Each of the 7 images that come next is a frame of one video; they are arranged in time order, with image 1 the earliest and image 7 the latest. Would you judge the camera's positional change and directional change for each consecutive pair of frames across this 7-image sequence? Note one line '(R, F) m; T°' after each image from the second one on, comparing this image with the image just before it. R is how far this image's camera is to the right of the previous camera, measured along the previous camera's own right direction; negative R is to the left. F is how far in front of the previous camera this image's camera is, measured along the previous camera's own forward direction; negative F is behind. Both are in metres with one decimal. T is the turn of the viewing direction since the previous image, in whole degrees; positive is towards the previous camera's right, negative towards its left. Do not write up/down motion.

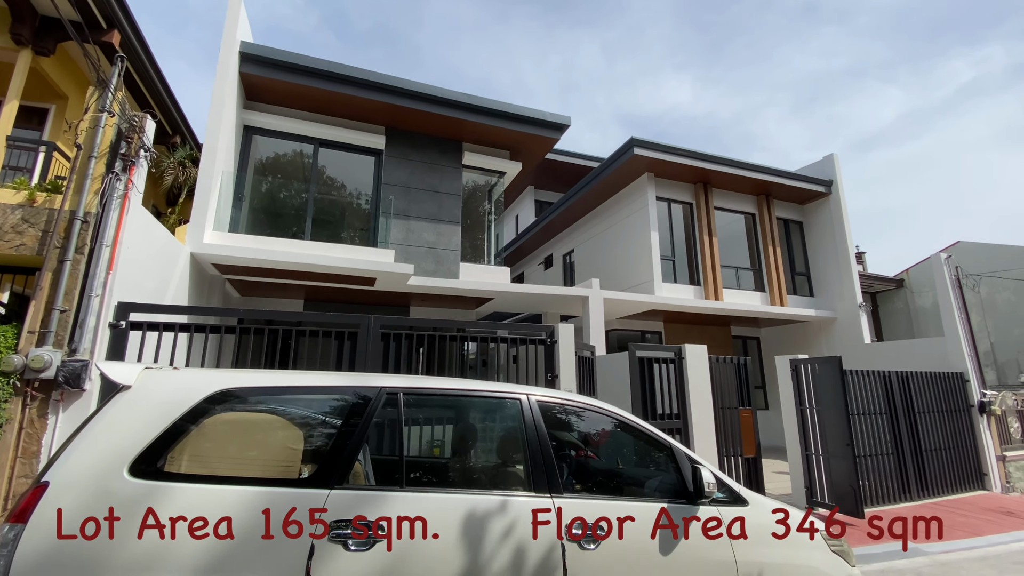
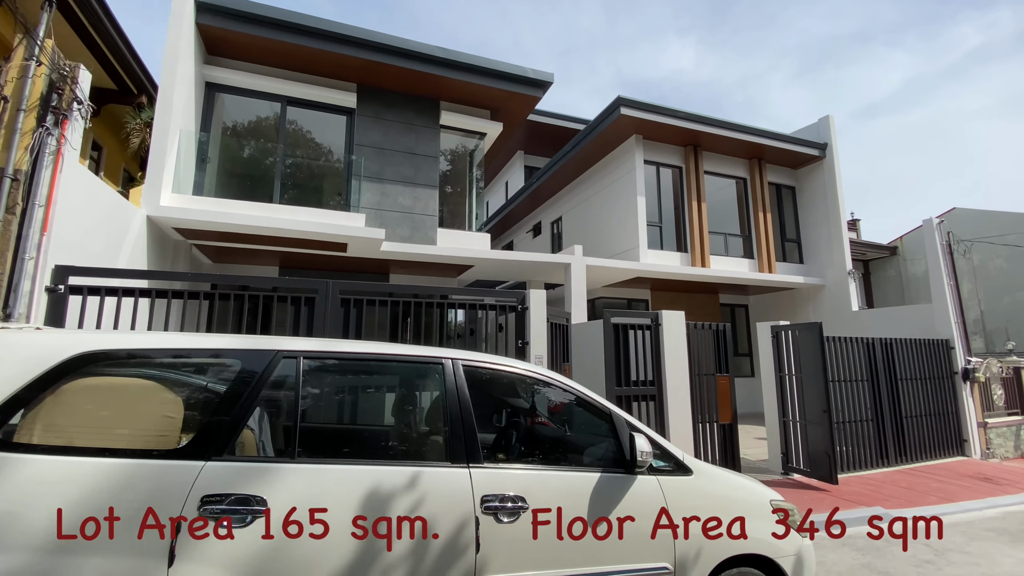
(+0.4, +0.2) m; 0°
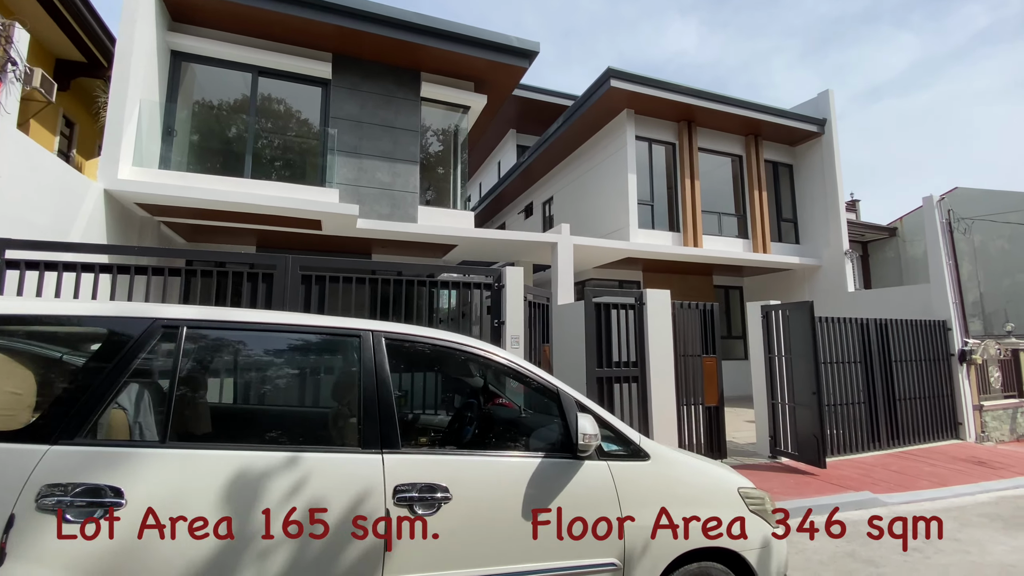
(+0.3, +0.3) m; 0°
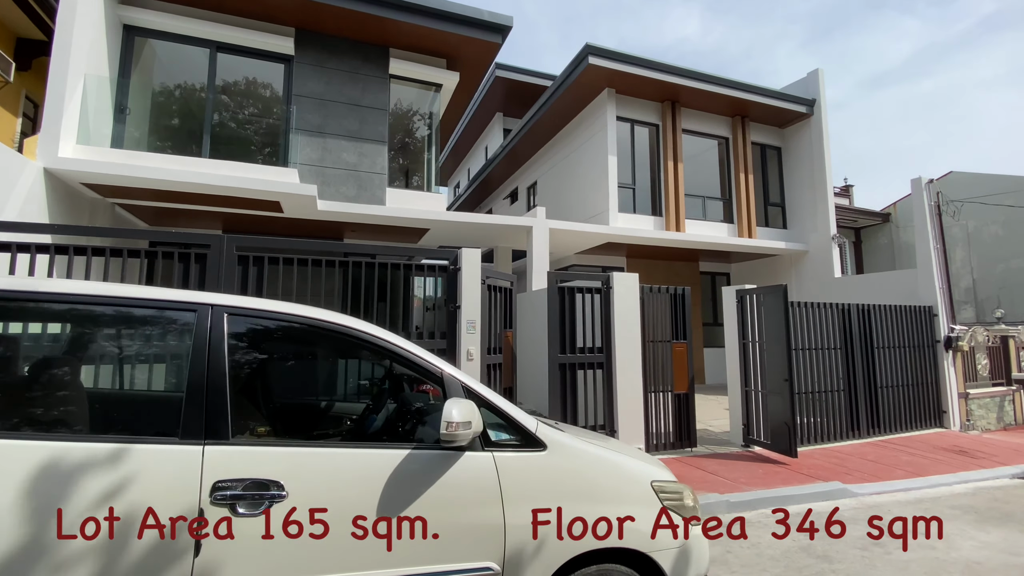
(+0.5, +0.3) m; 0°
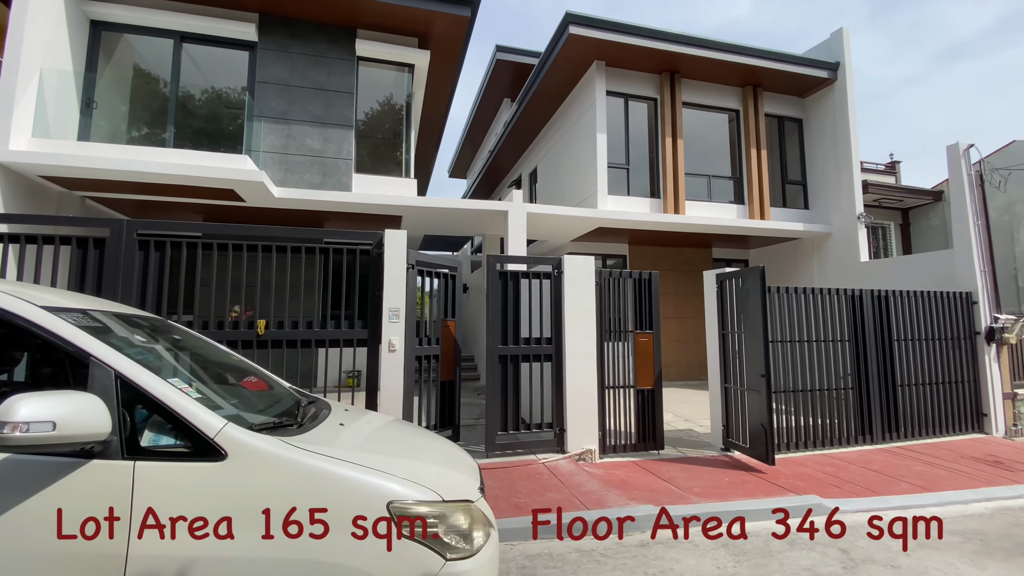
(+1.3, +0.6) m; -6°
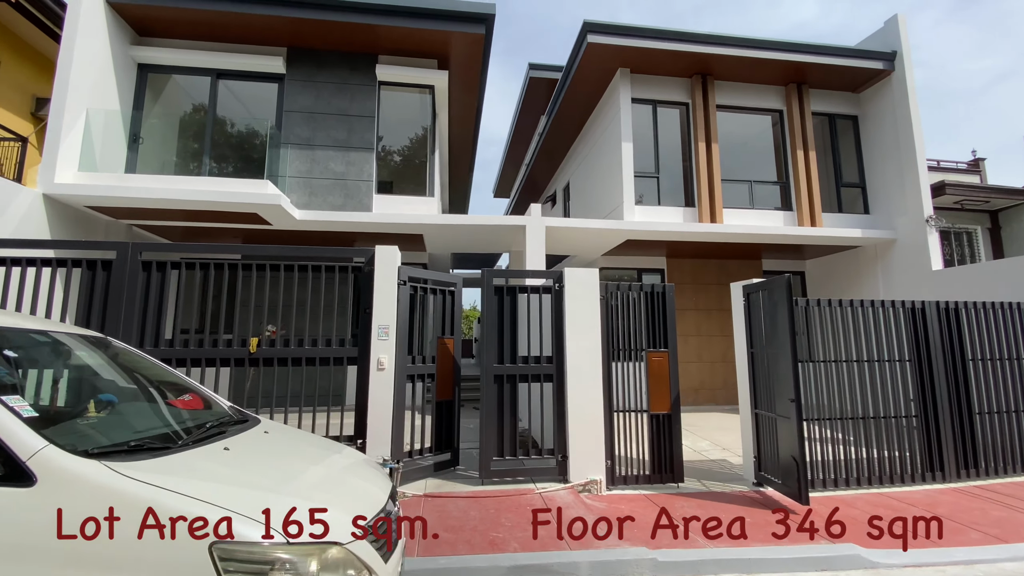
(+0.7, +0.3) m; -7°
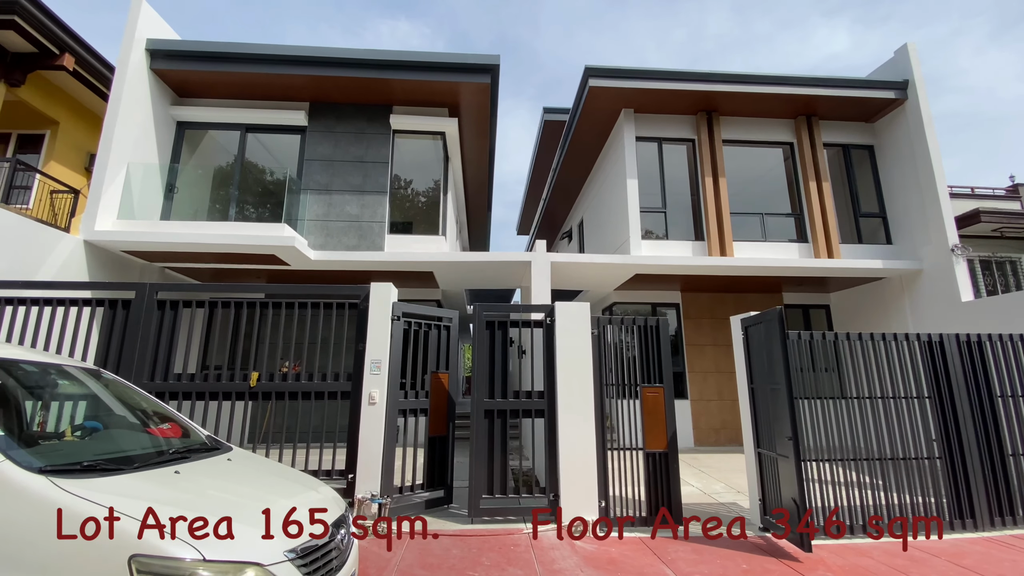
(+0.5, -0.1) m; -4°
